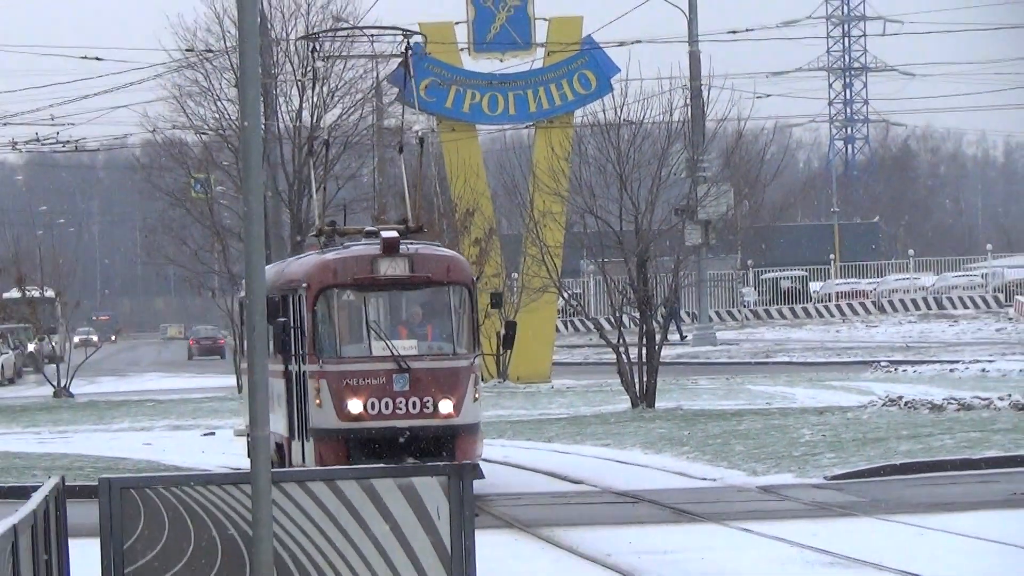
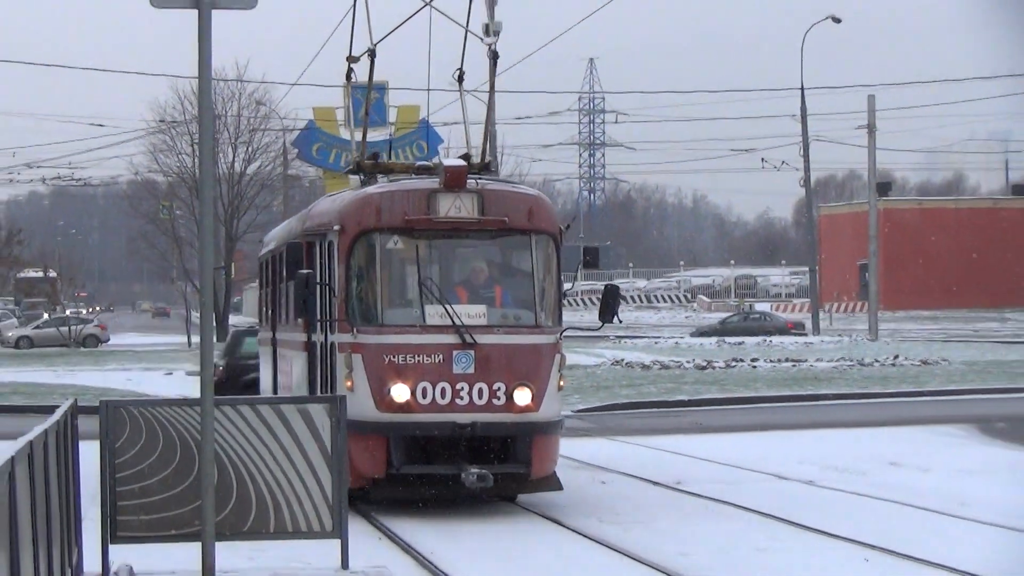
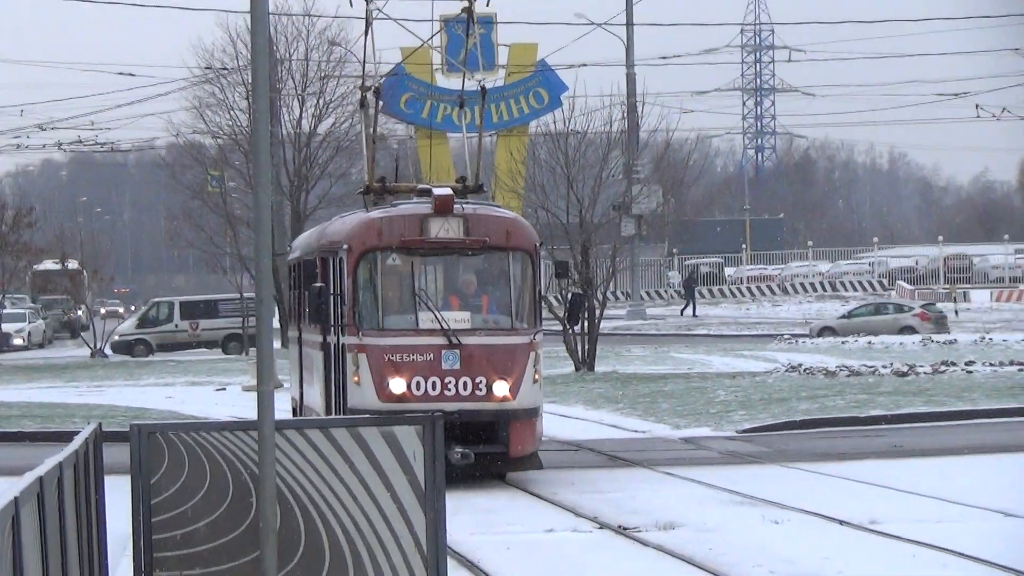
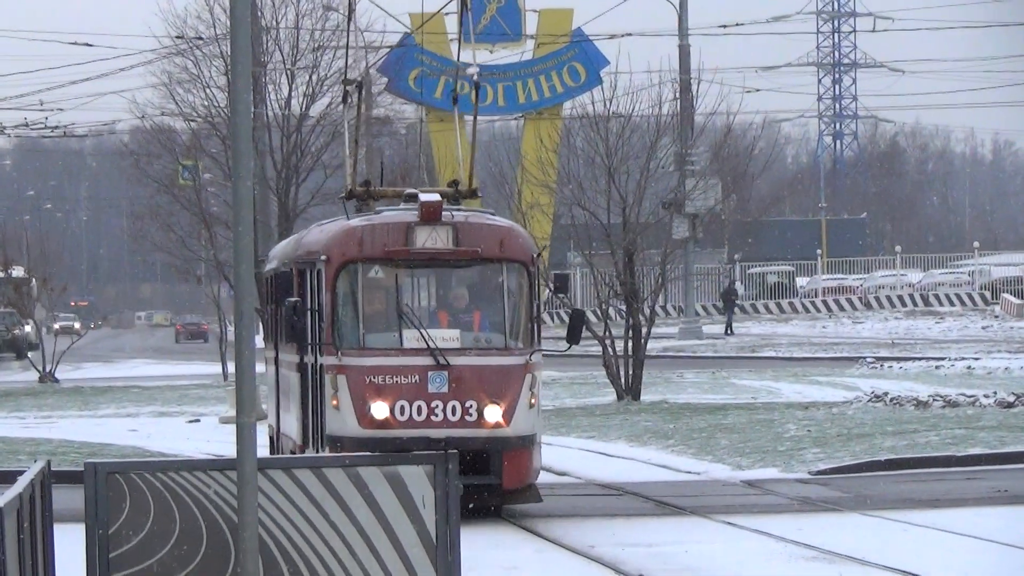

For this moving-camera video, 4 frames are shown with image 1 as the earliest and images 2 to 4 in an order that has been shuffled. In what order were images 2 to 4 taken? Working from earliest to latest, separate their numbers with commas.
4, 3, 2
